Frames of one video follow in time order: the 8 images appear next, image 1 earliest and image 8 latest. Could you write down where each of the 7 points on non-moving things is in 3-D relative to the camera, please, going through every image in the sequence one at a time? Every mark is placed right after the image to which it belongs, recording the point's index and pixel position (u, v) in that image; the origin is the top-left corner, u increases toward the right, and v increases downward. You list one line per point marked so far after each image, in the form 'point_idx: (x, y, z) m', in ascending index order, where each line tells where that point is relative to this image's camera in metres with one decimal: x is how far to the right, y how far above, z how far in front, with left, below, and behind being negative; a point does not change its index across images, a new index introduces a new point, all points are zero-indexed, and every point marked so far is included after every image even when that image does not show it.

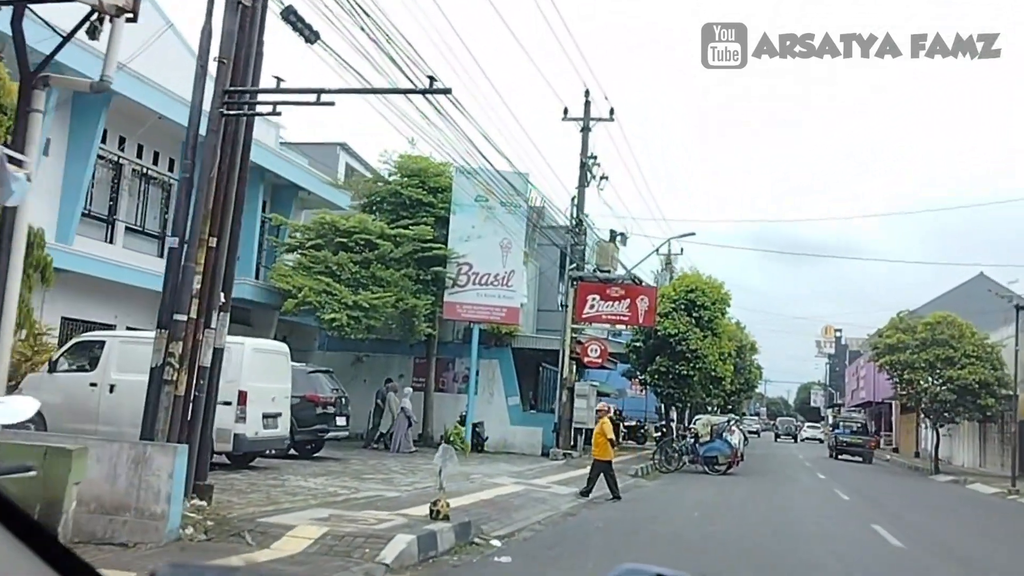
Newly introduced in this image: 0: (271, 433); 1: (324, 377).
0: (-4.2, -2.5, +15.8) m
1: (-4.0, -1.9, +19.4) m
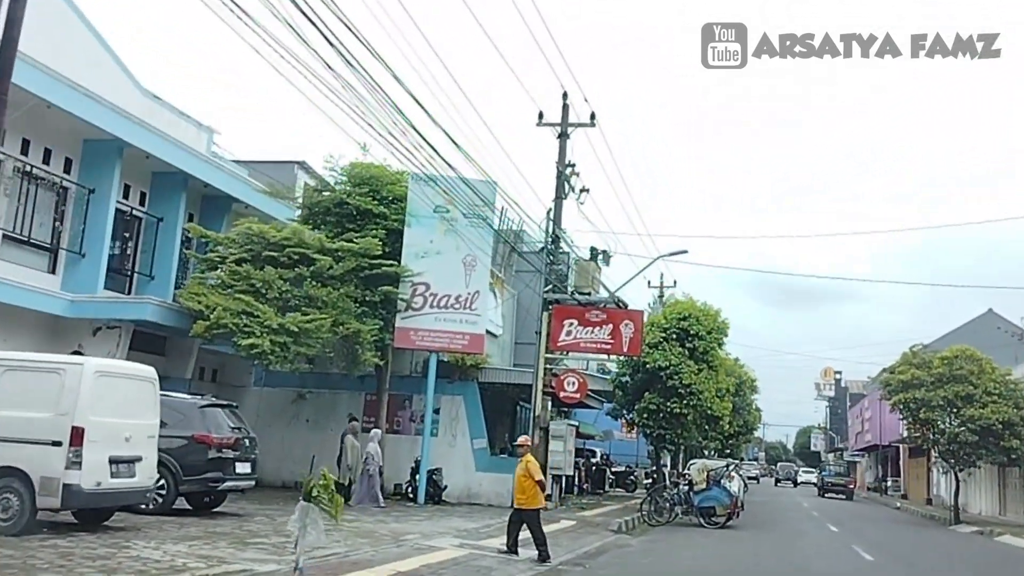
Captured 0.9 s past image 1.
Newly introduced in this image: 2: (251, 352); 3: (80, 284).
0: (-5.1, -2.6, +12.0) m
1: (-5.0, -2.1, +15.6) m
2: (-5.6, -1.4, +19.3) m
3: (-9.5, +0.1, +19.8) m
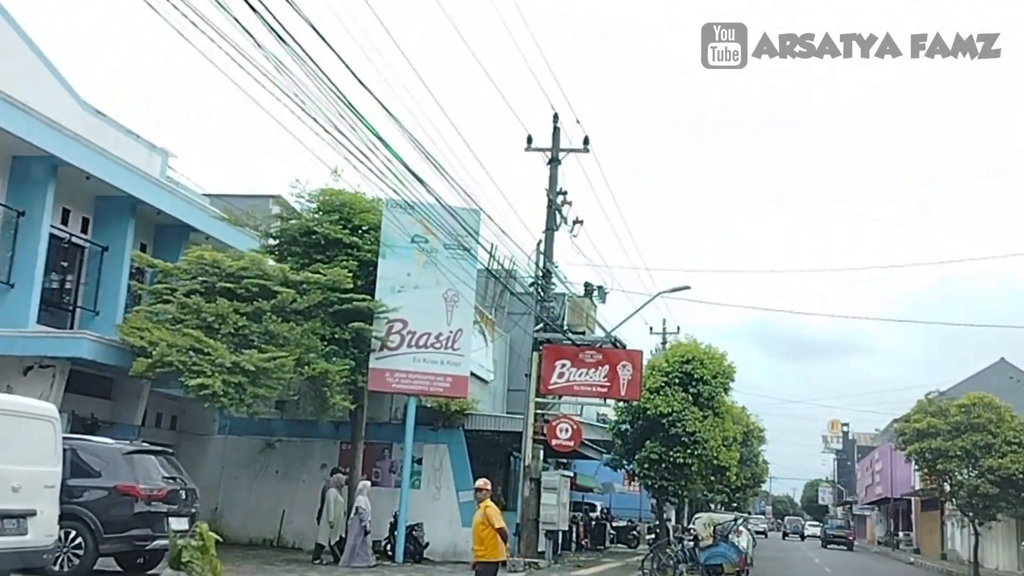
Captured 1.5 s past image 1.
0: (-5.5, -2.8, +9.8) m
1: (-5.3, -2.5, +13.4) m
2: (-5.9, -2.0, +17.2) m
3: (-9.8, -0.5, +17.8) m
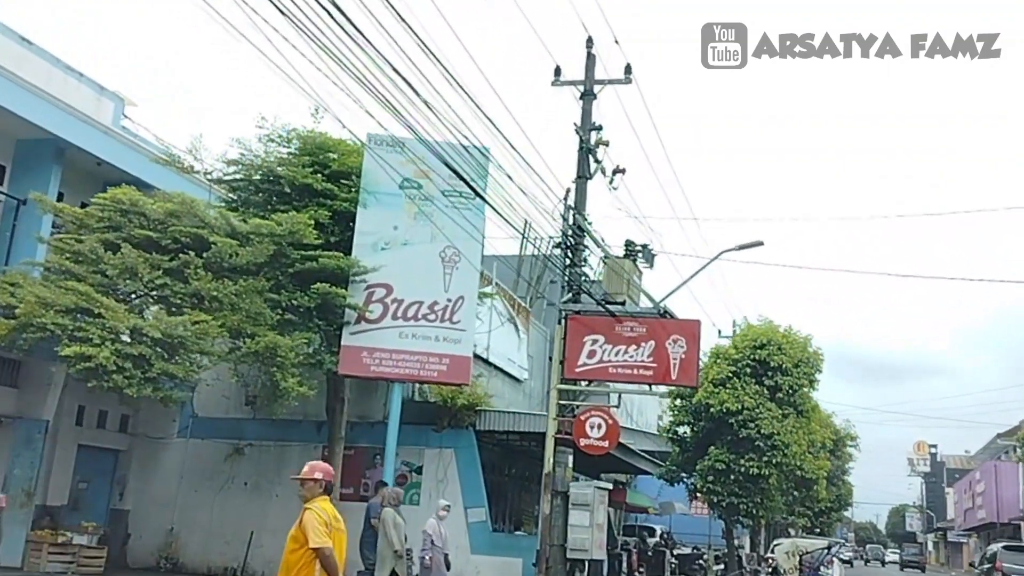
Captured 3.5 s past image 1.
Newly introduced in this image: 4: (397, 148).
0: (-6.0, -1.7, +5.3) m
1: (-5.6, -1.6, +8.9) m
2: (-5.9, -1.1, +12.6) m
3: (-9.8, +0.3, +13.6) m
4: (-2.2, +2.6, +16.7) m
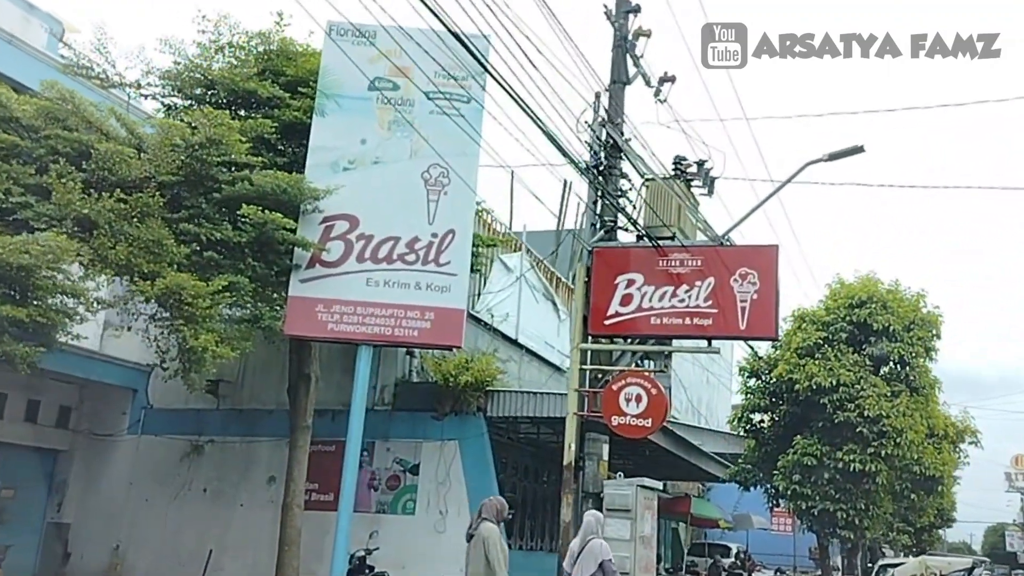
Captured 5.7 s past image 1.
0: (-6.8, -0.7, +1.4) m
1: (-6.0, -0.6, +5.0) m
2: (-6.1, -0.2, +8.8) m
3: (-9.9, +1.0, +10.0) m
4: (-2.1, +3.5, +12.6) m
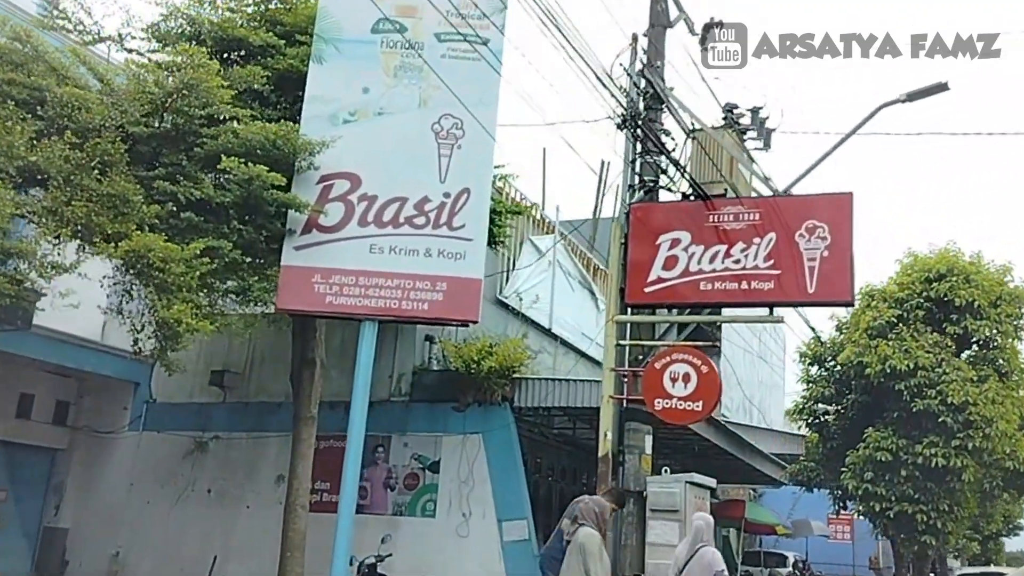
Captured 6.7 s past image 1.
0: (-7.0, -0.3, +0.1) m
1: (-6.1, -0.2, +3.6) m
2: (-6.0, +0.1, +7.4) m
3: (-9.7, +1.3, +8.9) m
4: (-1.9, +3.9, +11.2) m
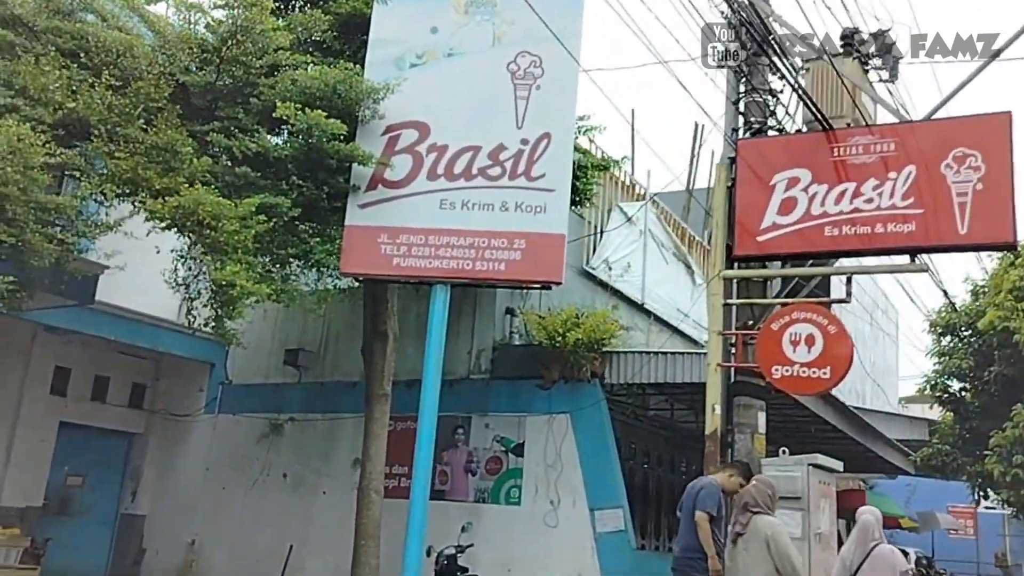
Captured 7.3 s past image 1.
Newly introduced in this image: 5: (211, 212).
0: (-7.1, 0.0, -0.4) m
1: (-5.8, +0.1, +3.0) m
2: (-5.3, +0.4, +6.8) m
3: (-9.0, +1.6, +8.6) m
4: (-1.0, +4.3, +10.1) m
5: (-2.8, +0.7, +8.4) m
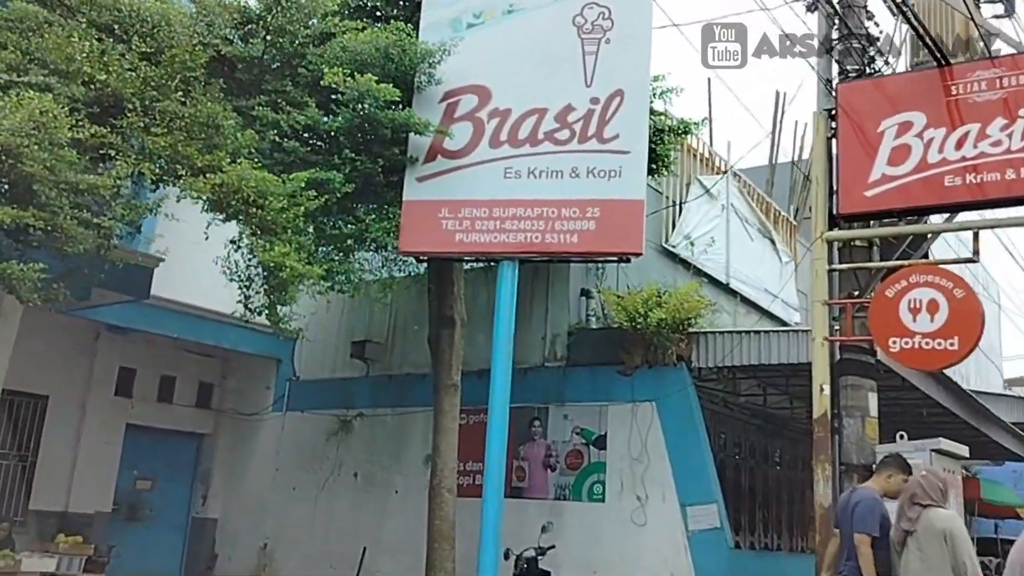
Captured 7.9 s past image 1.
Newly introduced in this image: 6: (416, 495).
0: (-7.1, -0.1, -0.7) m
1: (-5.6, +0.1, +2.6) m
2: (-4.8, +0.5, +6.3) m
3: (-8.3, +1.5, +8.4) m
4: (-0.3, +4.5, +9.2) m
5: (-2.2, +0.8, +7.7) m
6: (-1.4, -2.9, +12.8) m
